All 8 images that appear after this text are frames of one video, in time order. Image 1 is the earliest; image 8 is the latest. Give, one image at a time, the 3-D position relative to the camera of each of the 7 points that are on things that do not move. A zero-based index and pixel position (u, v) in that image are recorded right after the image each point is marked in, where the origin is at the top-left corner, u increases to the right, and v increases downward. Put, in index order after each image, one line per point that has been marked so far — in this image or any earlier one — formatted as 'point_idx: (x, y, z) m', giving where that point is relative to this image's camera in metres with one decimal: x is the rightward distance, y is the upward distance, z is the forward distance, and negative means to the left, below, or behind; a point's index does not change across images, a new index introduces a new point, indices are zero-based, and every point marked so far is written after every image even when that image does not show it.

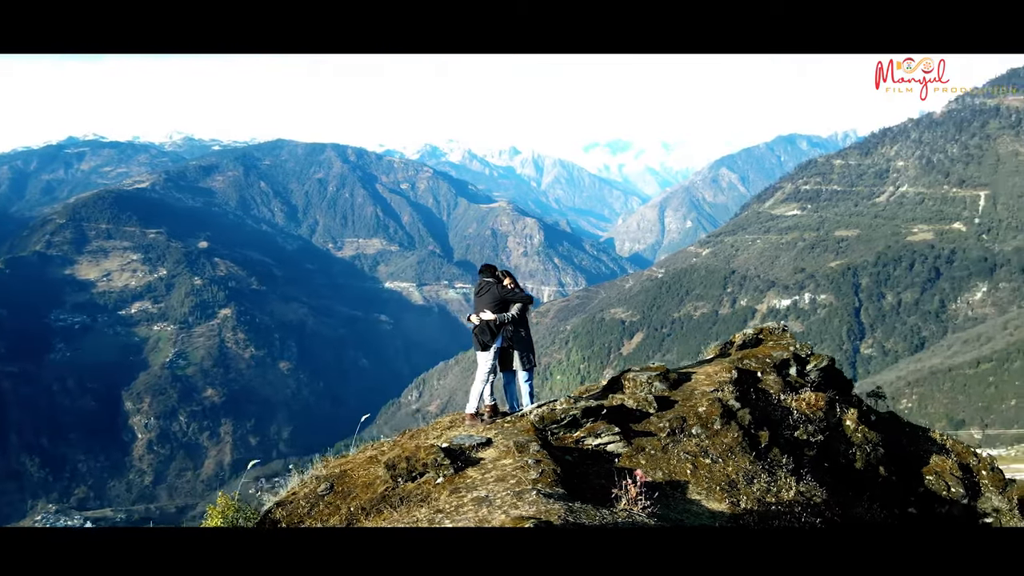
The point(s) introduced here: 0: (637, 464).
0: (+1.9, -2.8, +11.6) m
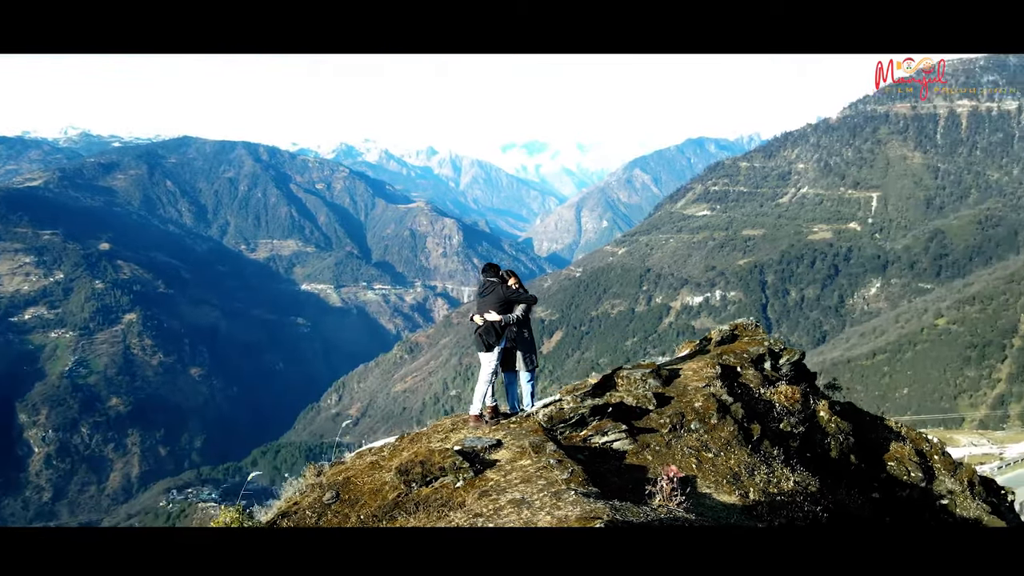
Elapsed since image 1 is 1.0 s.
0: (+2.0, -2.7, +11.7) m
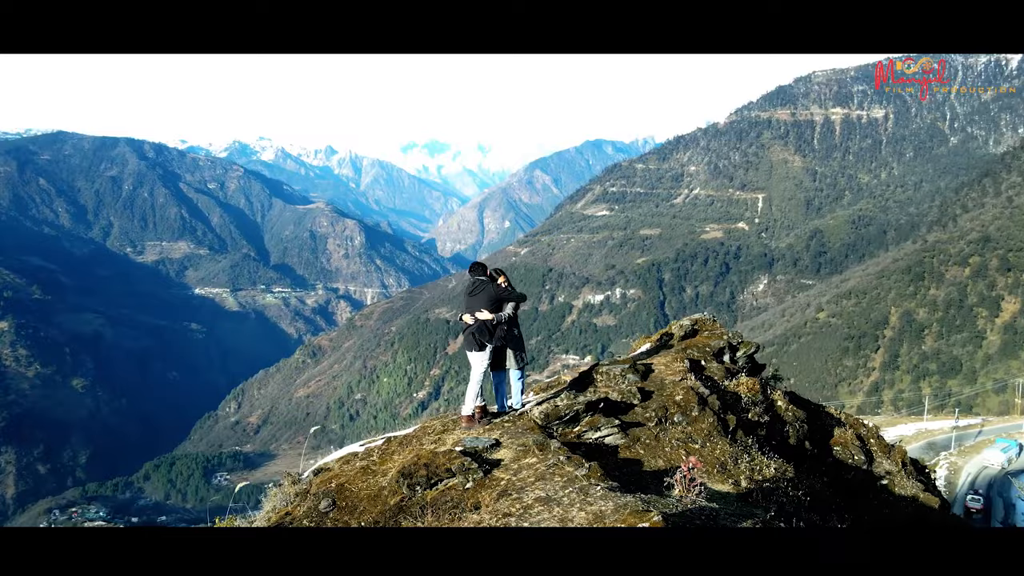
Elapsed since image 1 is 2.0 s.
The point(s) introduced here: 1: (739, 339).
0: (+2.0, -2.7, +11.9) m
1: (+5.8, -1.3, +18.7) m
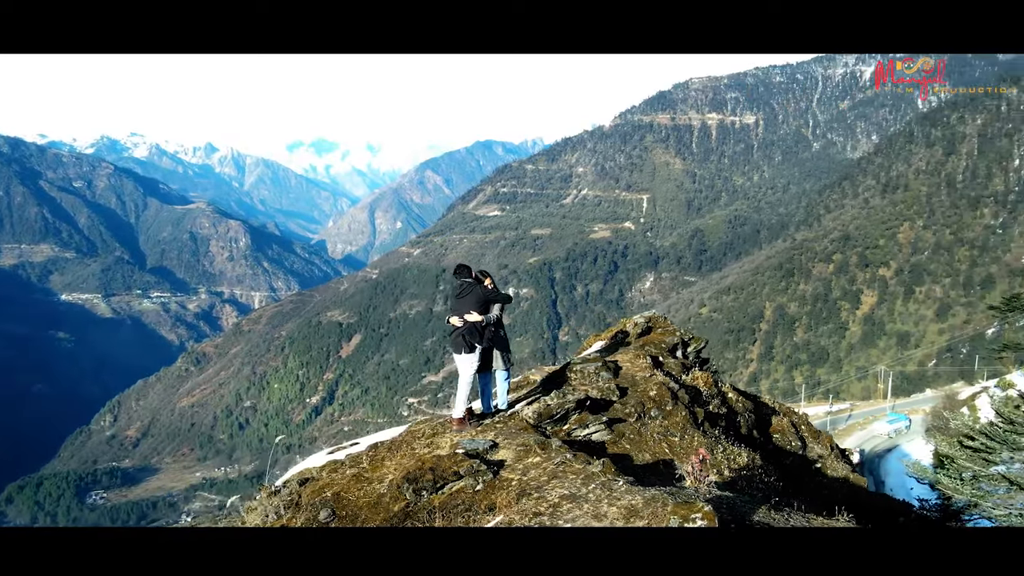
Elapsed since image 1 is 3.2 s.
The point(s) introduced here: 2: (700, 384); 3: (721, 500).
0: (+1.9, -2.7, +12.3) m
1: (+4.7, -1.3, +19.5) m
2: (+4.3, -2.2, +16.9) m
3: (+2.6, -2.7, +9.2) m
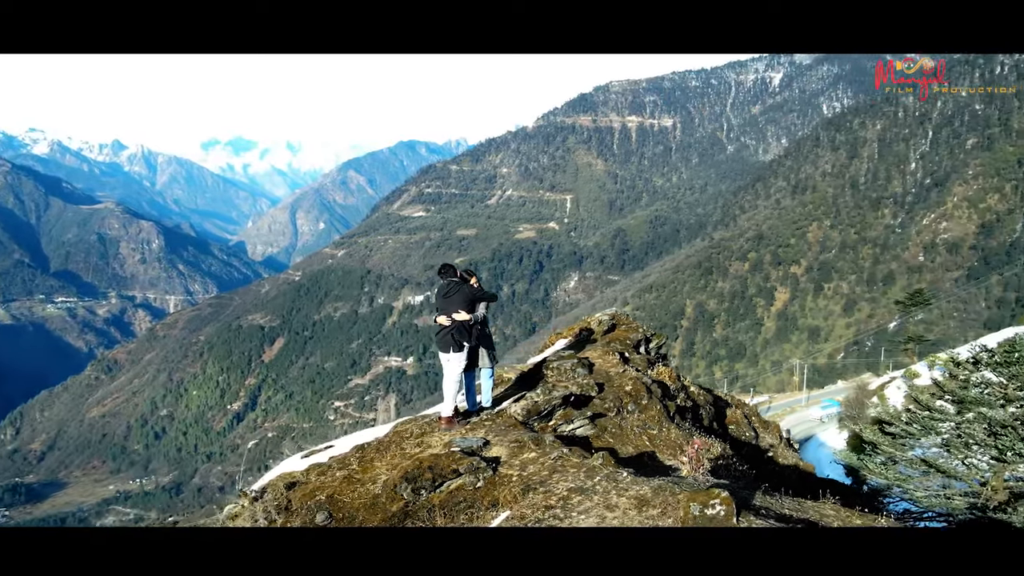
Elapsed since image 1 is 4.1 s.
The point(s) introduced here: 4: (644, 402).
0: (+1.7, -2.6, +12.6) m
1: (+3.7, -1.2, +20.1) m
2: (+3.7, -2.2, +17.4) m
3: (+2.7, -2.6, +9.6) m
4: (+2.6, -2.2, +14.5) m
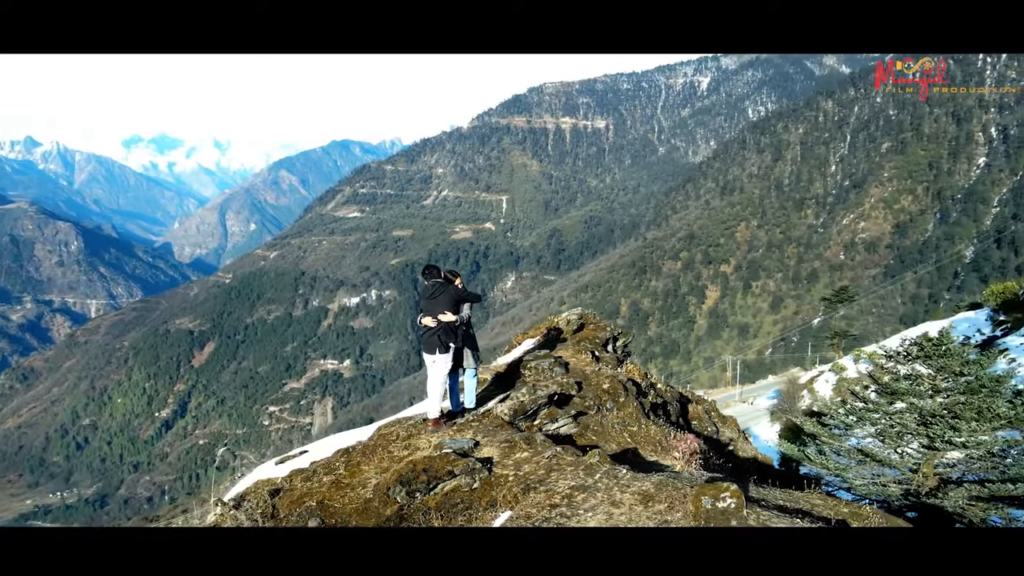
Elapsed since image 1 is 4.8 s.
0: (+1.4, -2.6, +12.8) m
1: (+2.9, -1.2, +20.4) m
2: (+3.0, -2.1, +17.8) m
3: (+2.6, -2.6, +9.9) m
4: (+2.2, -2.2, +14.7) m
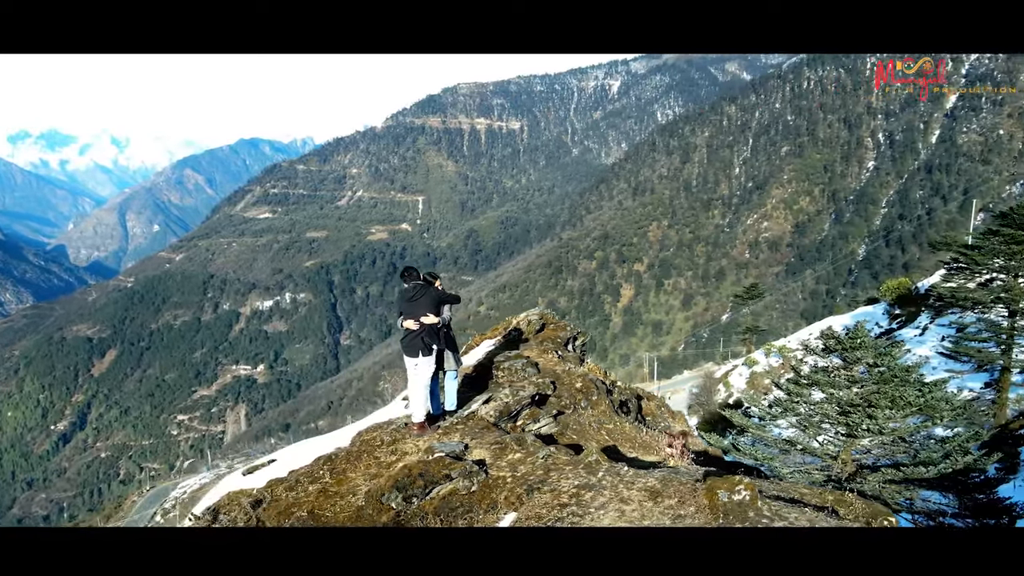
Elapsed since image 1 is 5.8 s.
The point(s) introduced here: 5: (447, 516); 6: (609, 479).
0: (+1.1, -2.6, +12.9) m
1: (+1.7, -1.2, +20.6) m
2: (+2.1, -2.1, +18.0) m
3: (+2.7, -2.6, +10.1) m
4: (+1.7, -2.2, +14.9) m
5: (-0.8, -3.0, +9.8) m
6: (+1.3, -2.5, +9.7) m
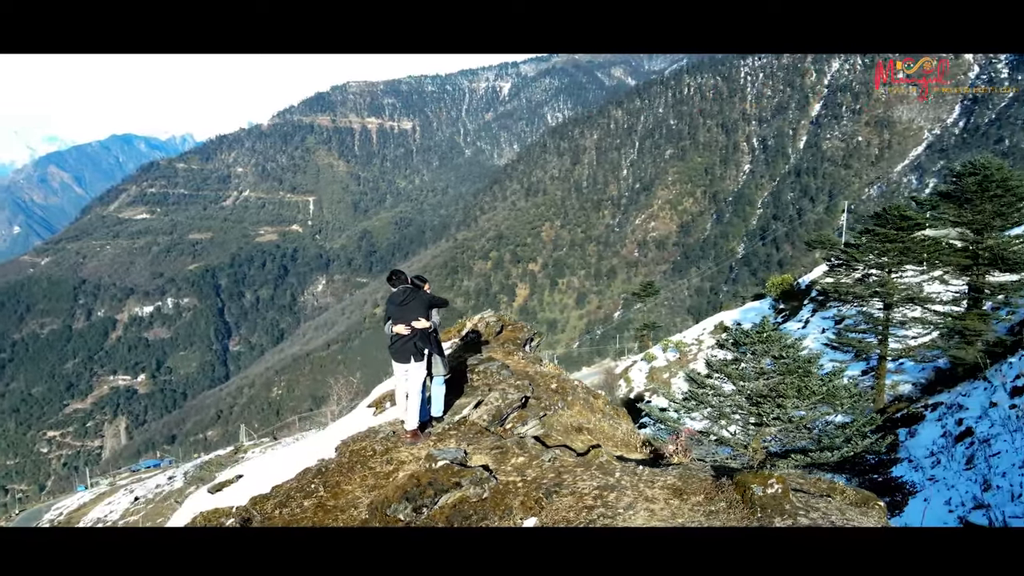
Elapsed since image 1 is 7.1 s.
0: (+0.9, -2.7, +12.9) m
1: (+0.4, -1.2, +20.6) m
2: (+1.2, -2.2, +18.1) m
3: (+2.8, -2.6, +10.4) m
4: (+1.2, -2.2, +15.0) m
5: (-0.5, -3.1, +9.6) m
6: (+1.5, -2.5, +9.7) m
